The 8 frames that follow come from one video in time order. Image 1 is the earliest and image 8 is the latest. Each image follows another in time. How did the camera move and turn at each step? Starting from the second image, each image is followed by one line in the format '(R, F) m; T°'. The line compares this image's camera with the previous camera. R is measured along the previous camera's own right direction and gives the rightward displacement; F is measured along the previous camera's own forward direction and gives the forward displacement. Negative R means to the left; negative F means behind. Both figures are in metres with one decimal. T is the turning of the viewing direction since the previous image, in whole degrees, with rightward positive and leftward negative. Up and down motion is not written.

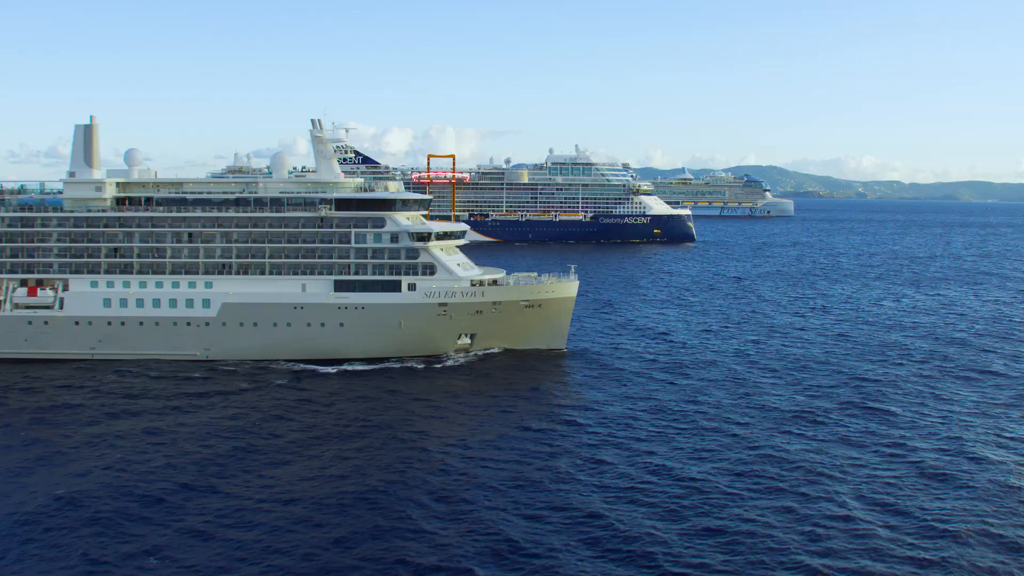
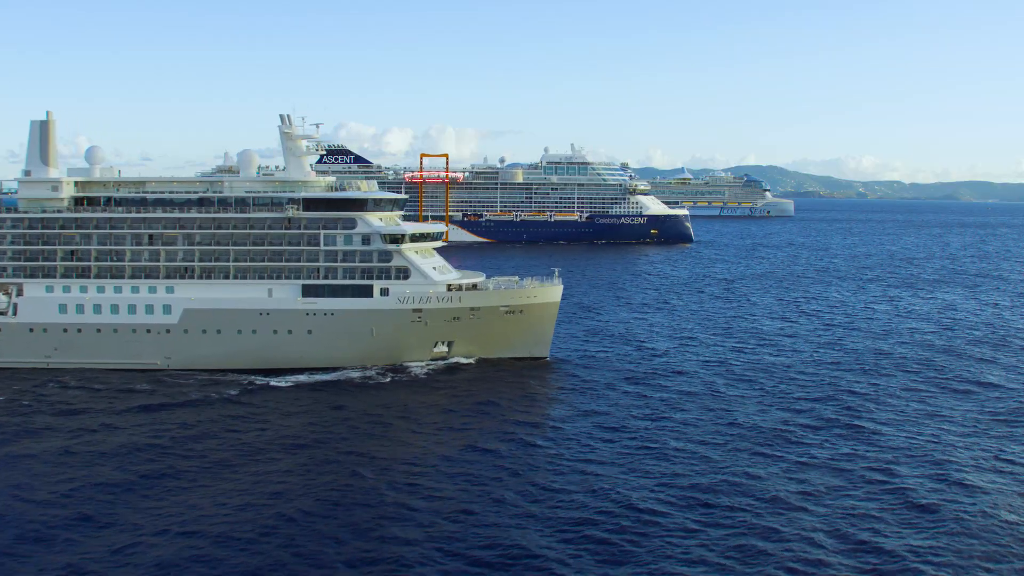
(+0.9, +1.7) m; 0°
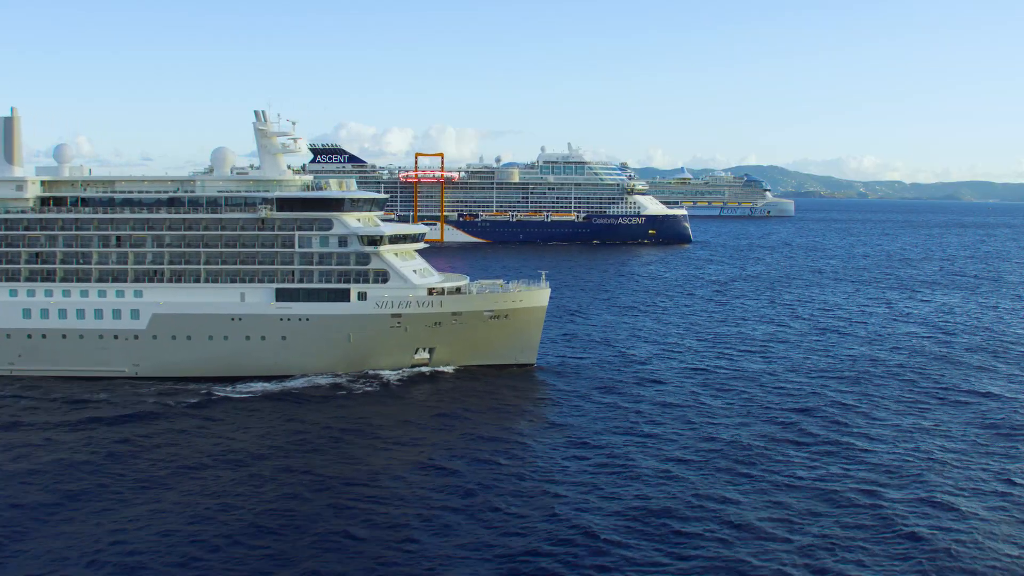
(+0.6, +1.4) m; 0°
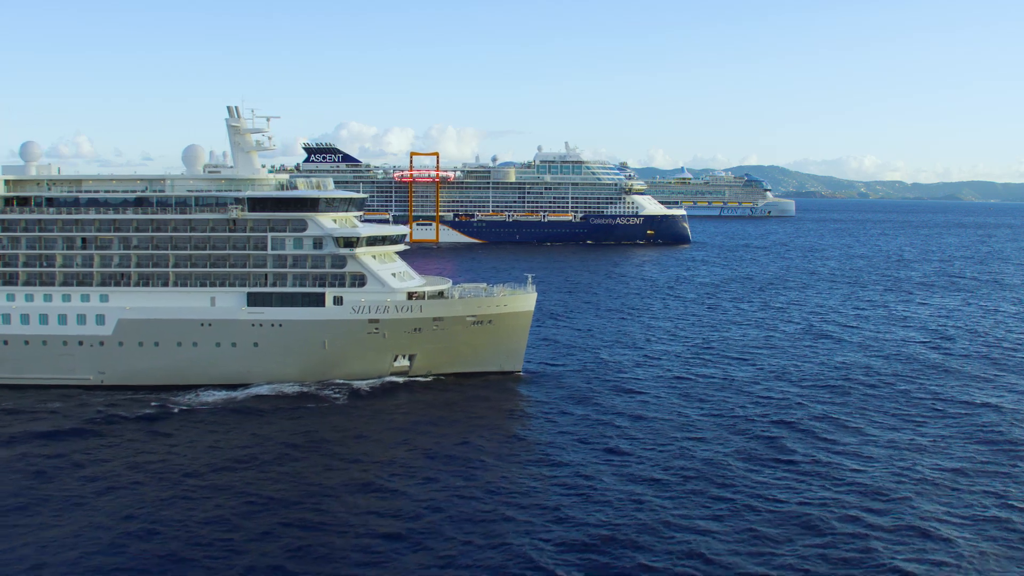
(+0.6, +1.6) m; 0°
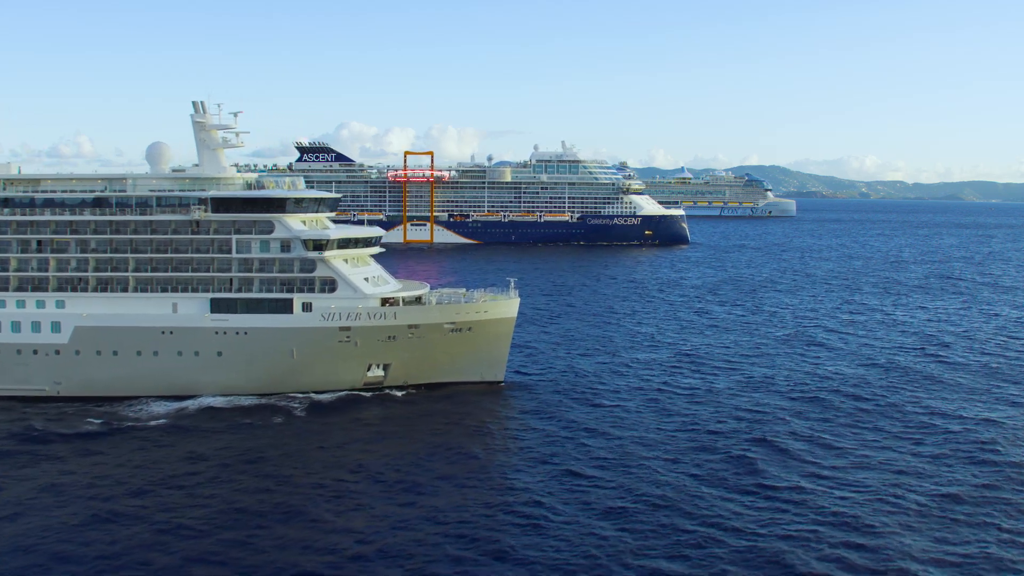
(+0.7, +1.9) m; 0°
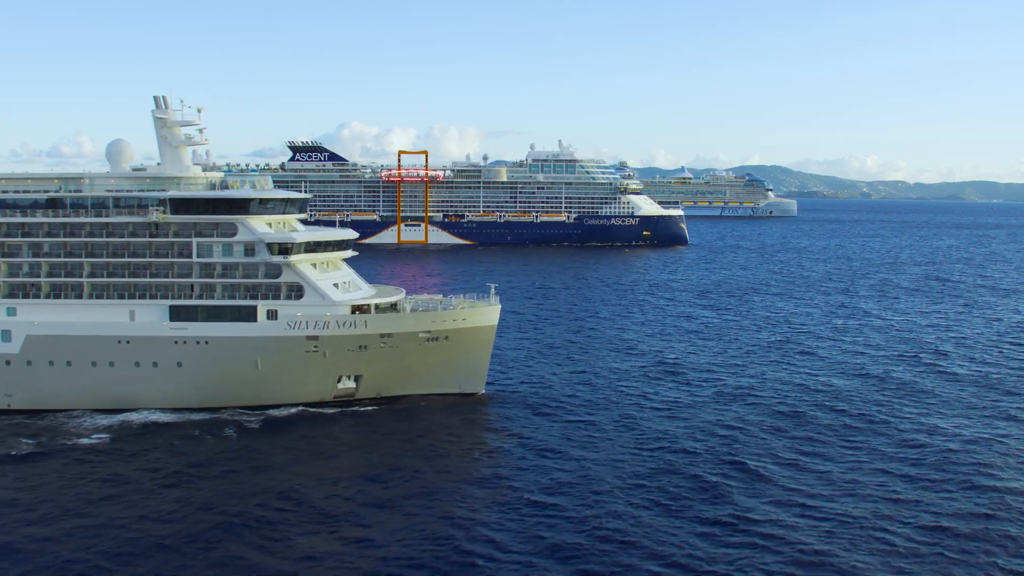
(+0.7, +1.9) m; 0°
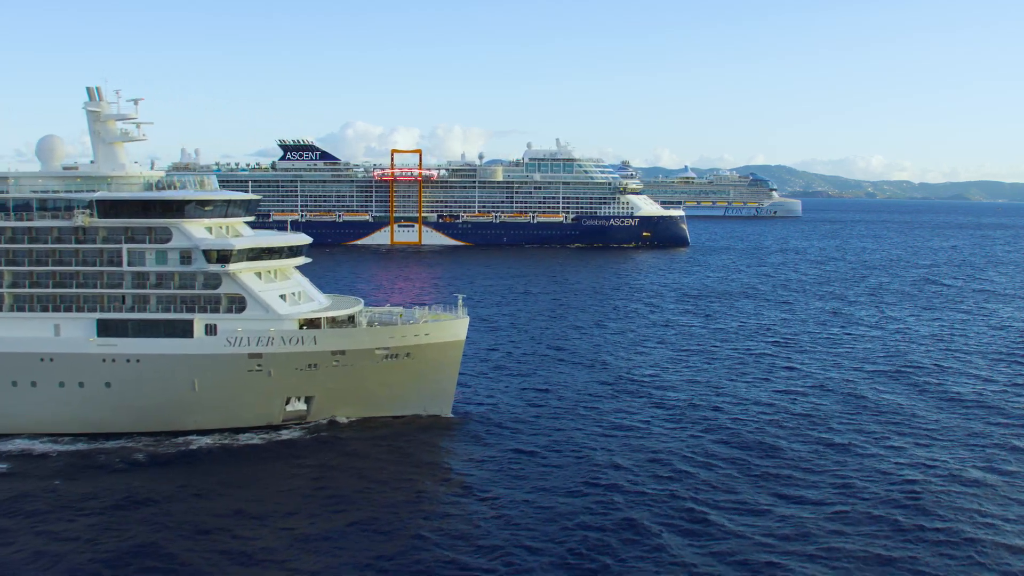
(+1.0, +3.0) m; 0°
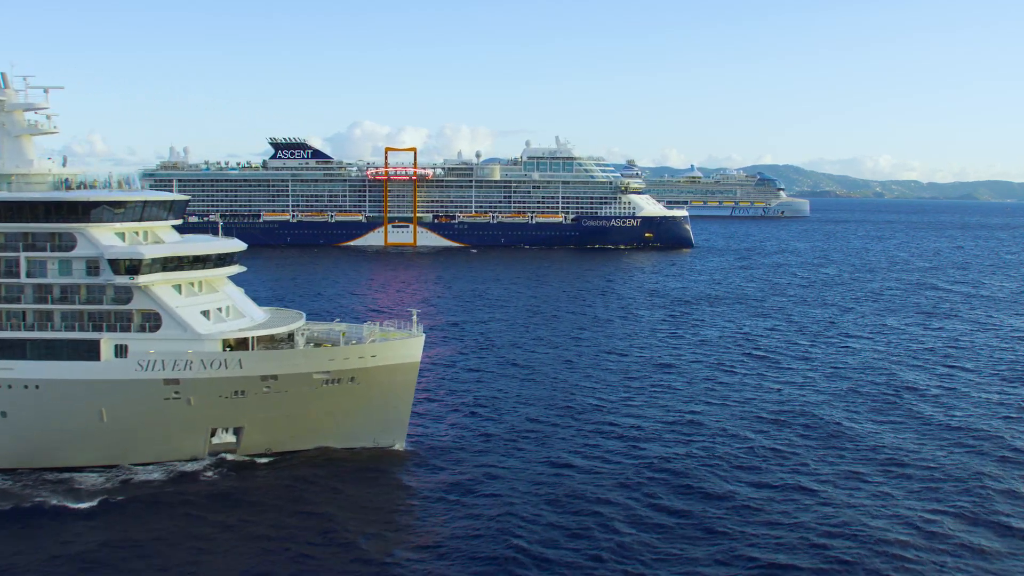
(+1.2, +3.5) m; 0°
